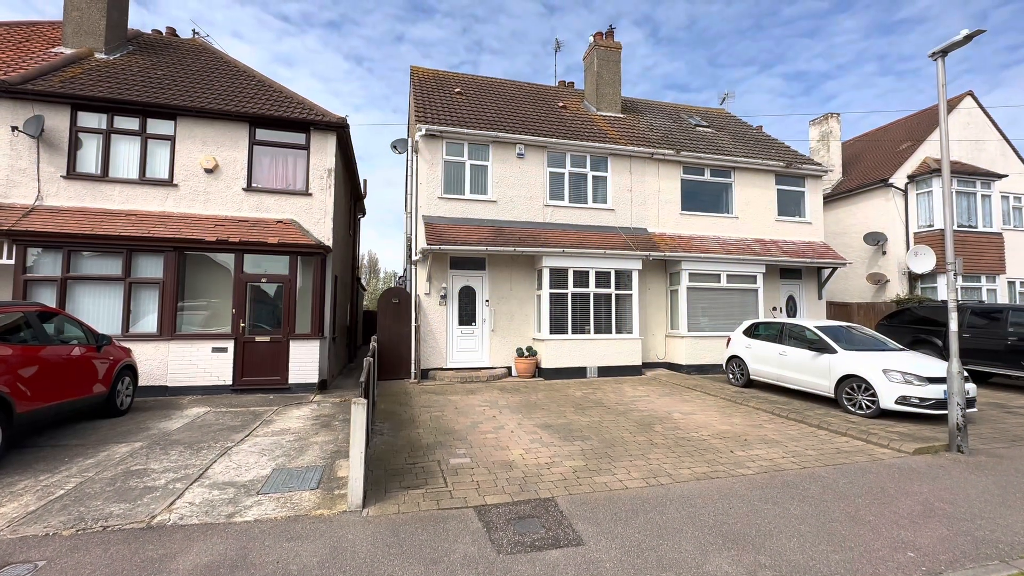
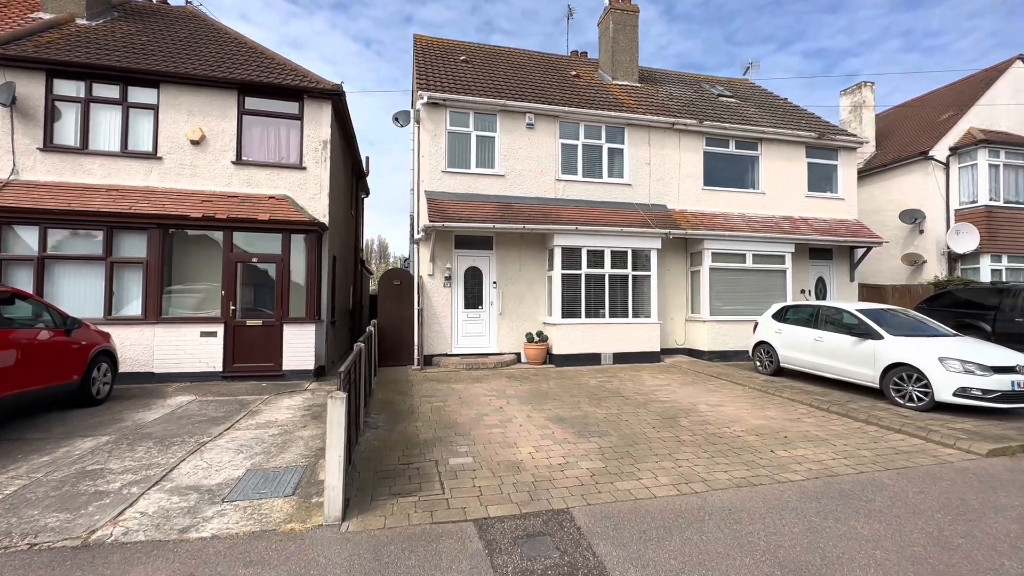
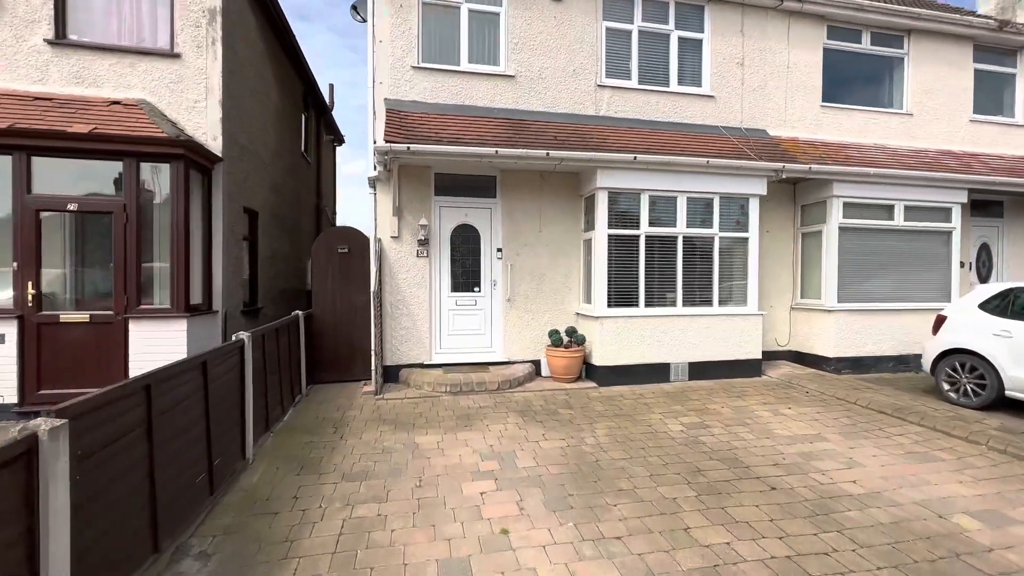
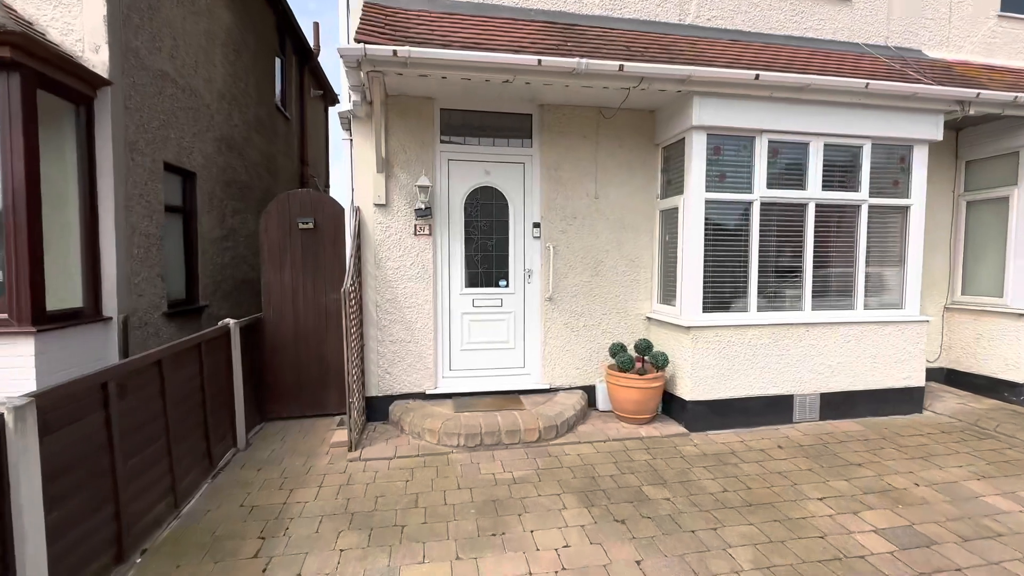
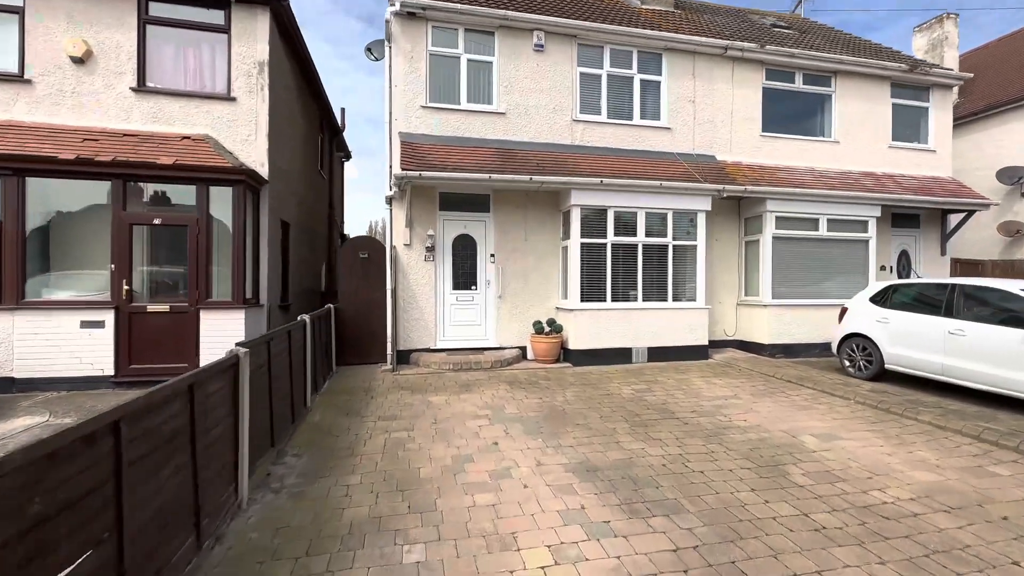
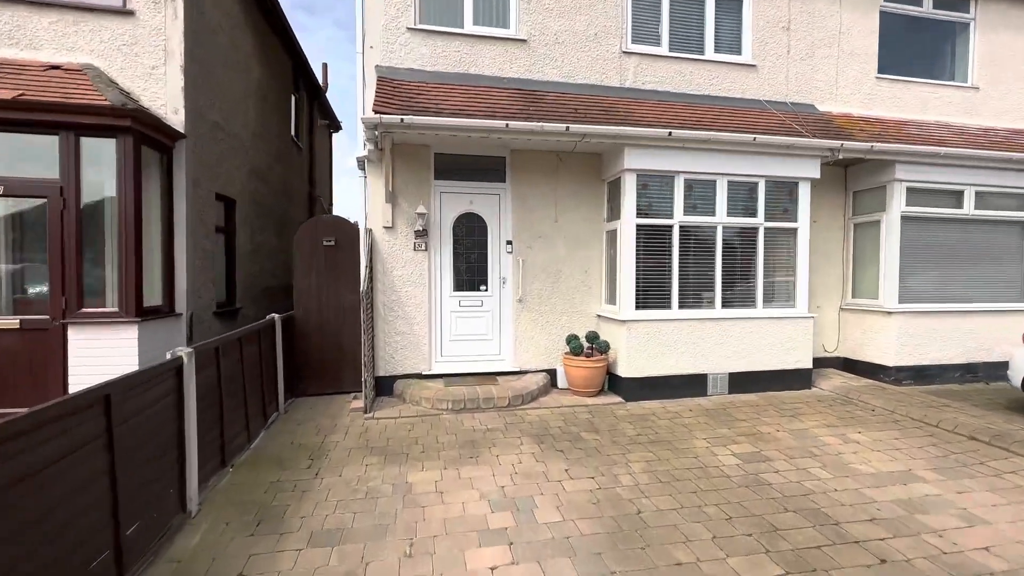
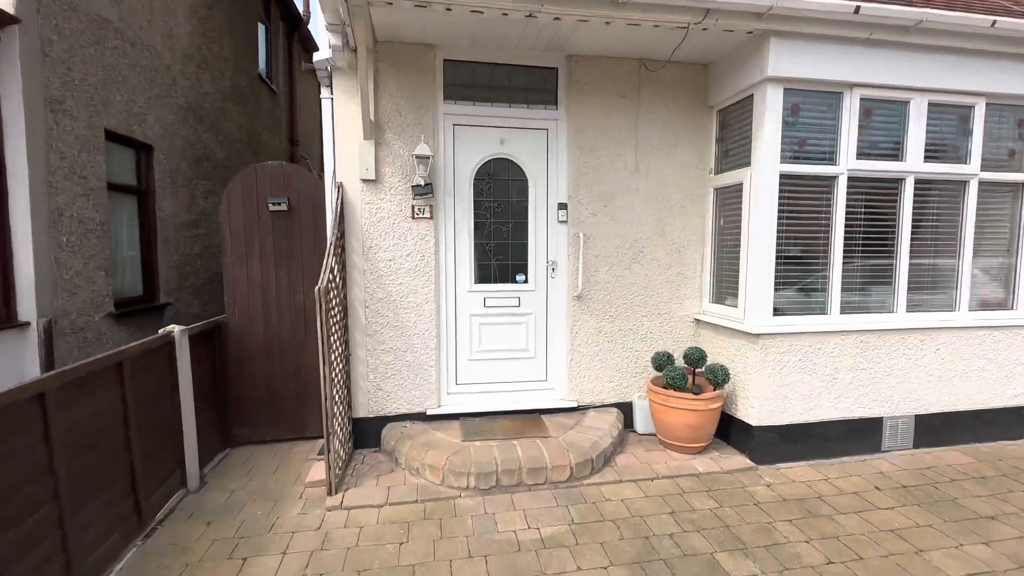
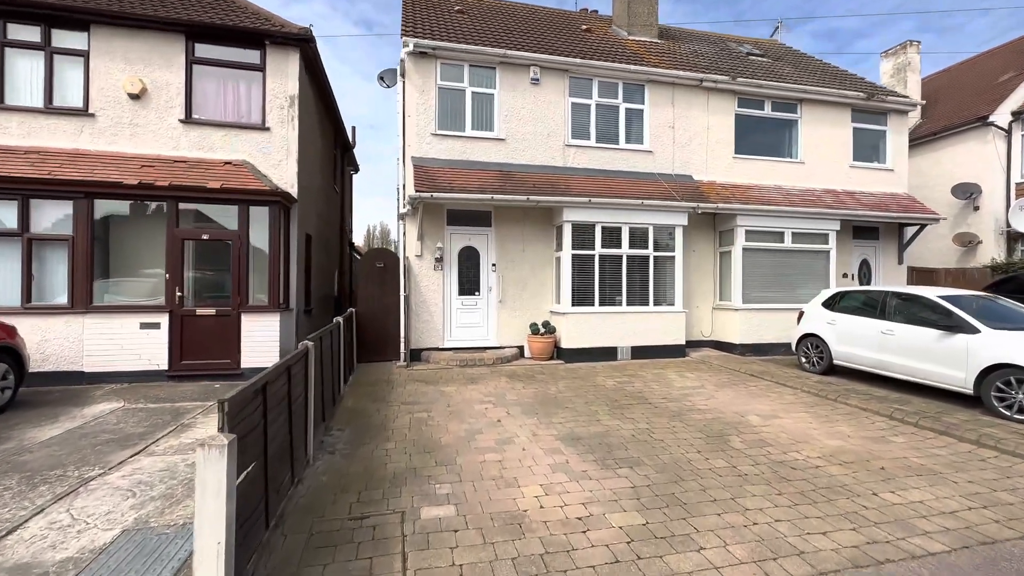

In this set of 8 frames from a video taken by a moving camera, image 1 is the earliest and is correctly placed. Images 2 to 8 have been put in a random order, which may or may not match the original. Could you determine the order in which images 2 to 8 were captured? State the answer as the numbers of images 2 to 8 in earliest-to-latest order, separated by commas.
2, 8, 5, 3, 6, 4, 7
